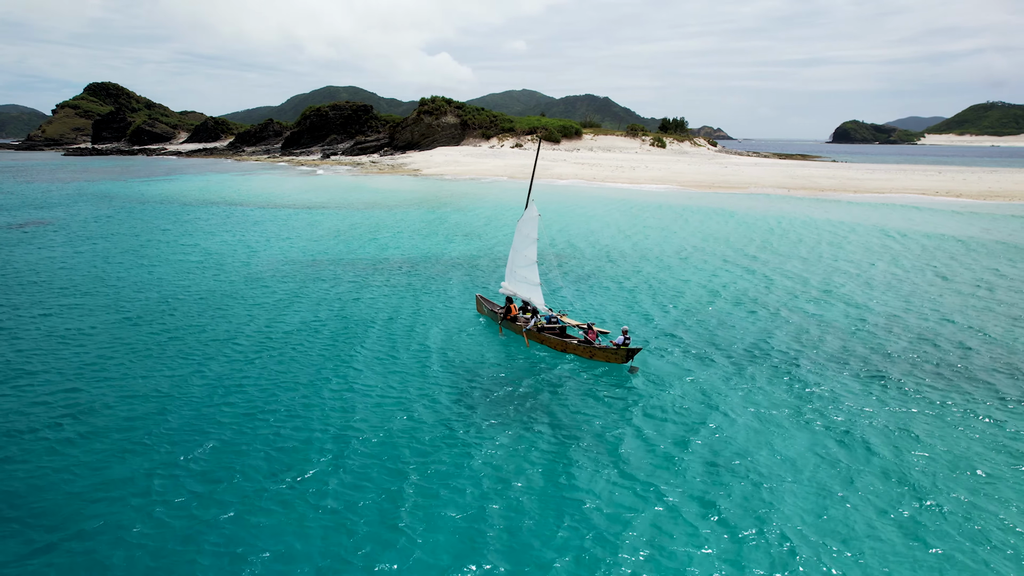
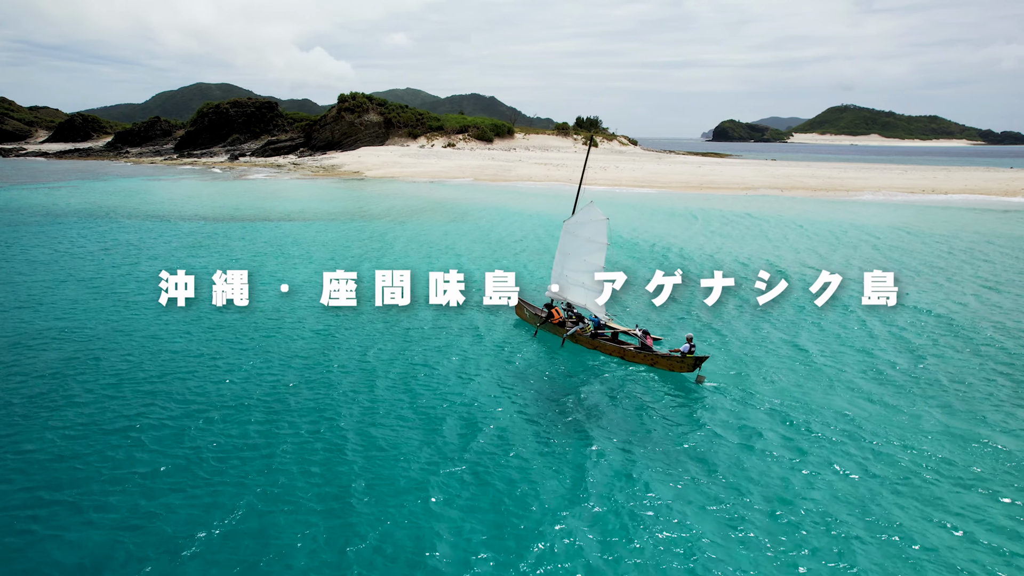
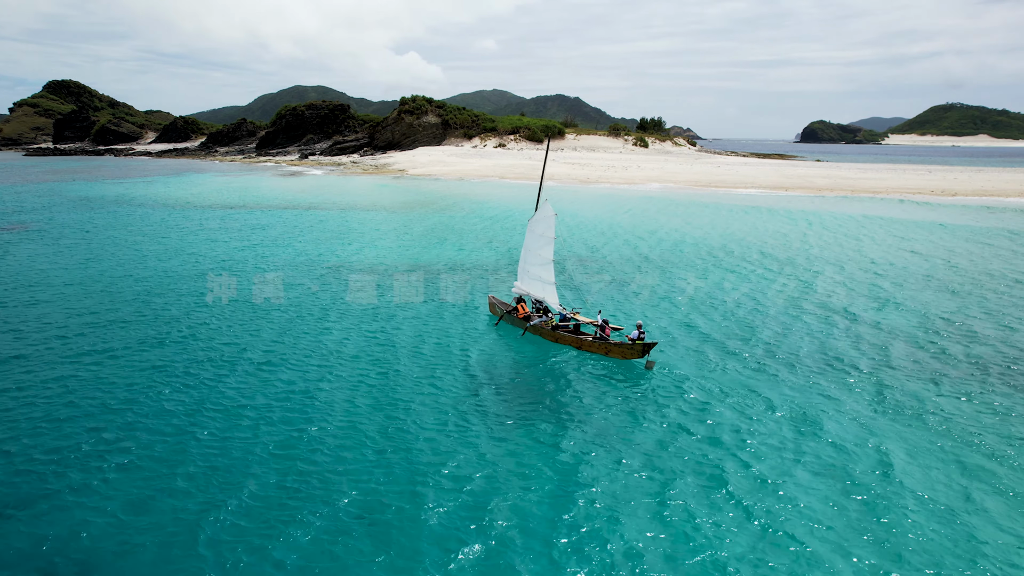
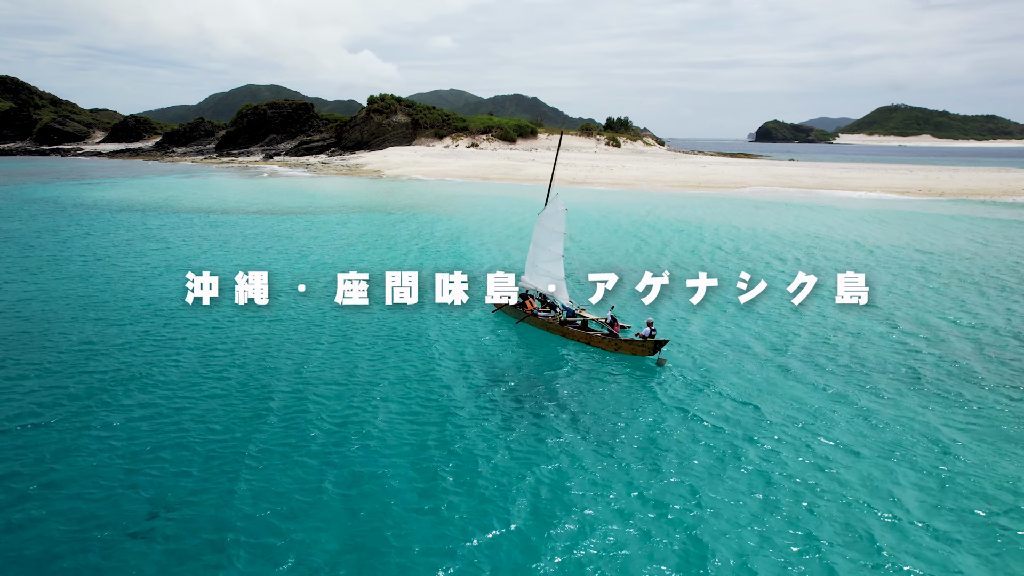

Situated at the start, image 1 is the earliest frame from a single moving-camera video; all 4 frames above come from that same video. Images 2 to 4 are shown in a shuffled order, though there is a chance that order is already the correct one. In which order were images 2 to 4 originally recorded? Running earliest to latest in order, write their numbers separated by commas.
3, 4, 2
